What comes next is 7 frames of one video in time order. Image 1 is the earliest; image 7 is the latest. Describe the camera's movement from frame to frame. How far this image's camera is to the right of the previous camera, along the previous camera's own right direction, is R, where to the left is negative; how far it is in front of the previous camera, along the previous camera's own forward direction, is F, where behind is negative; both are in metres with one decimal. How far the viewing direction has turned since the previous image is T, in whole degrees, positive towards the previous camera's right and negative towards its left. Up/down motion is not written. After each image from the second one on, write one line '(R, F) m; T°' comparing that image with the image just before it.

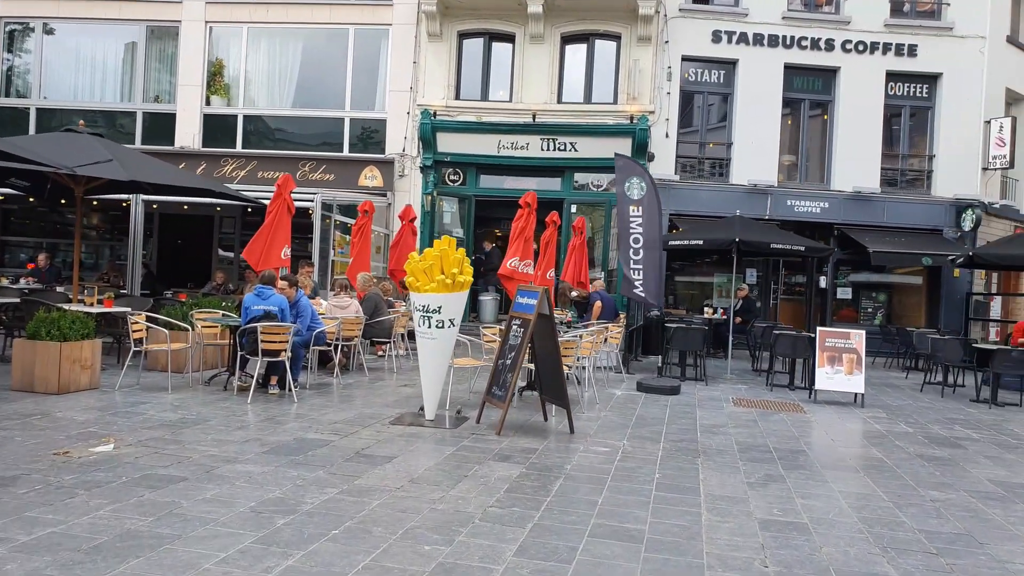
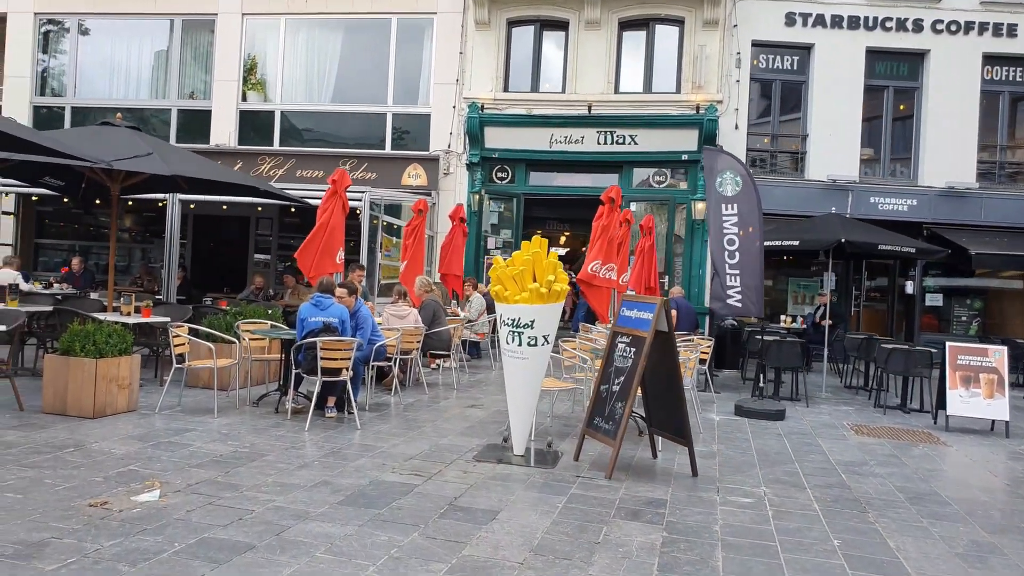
(-0.6, +1.0) m; -2°
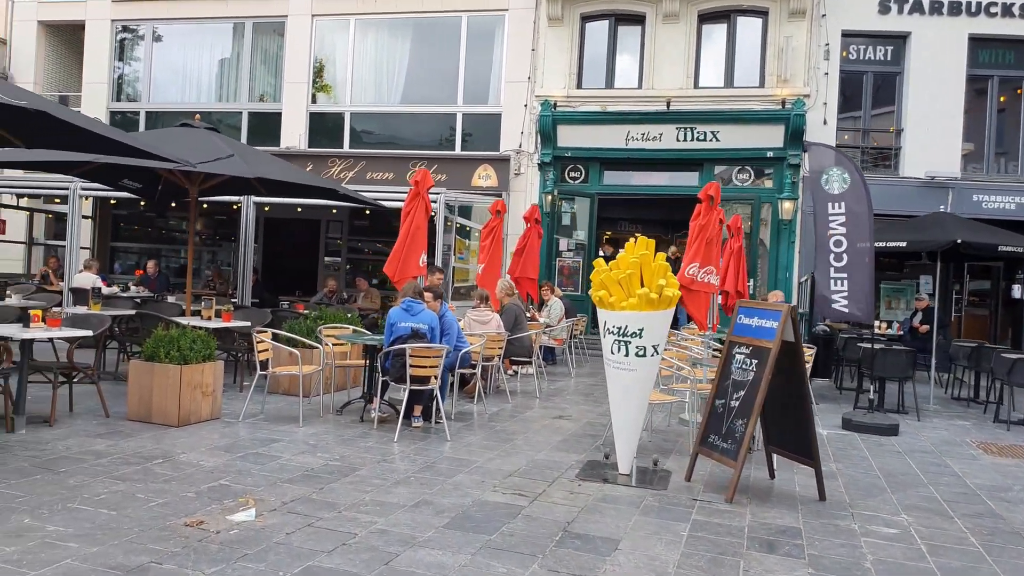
(-0.4, +0.4) m; -4°
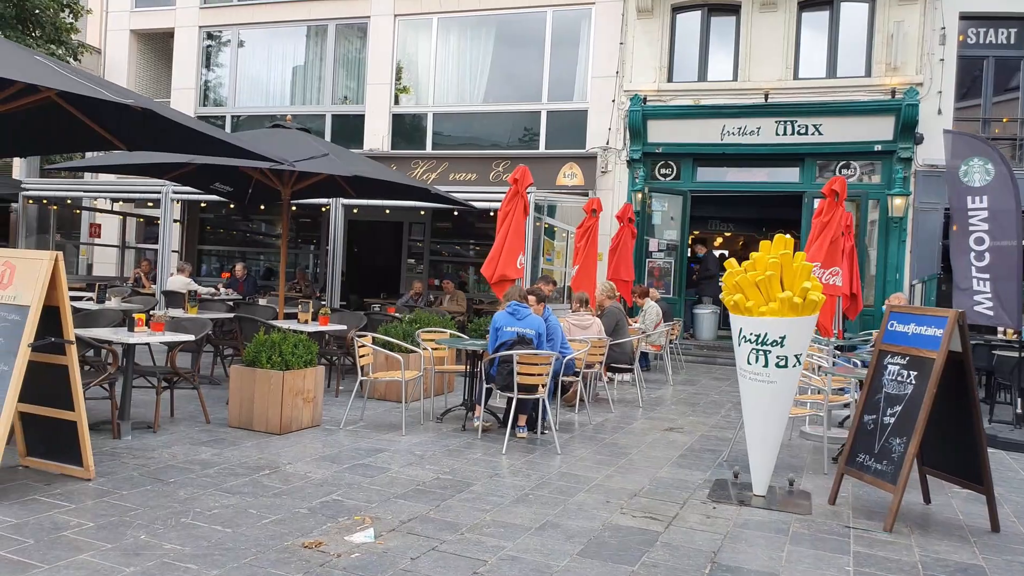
(-0.4, +0.4) m; -5°
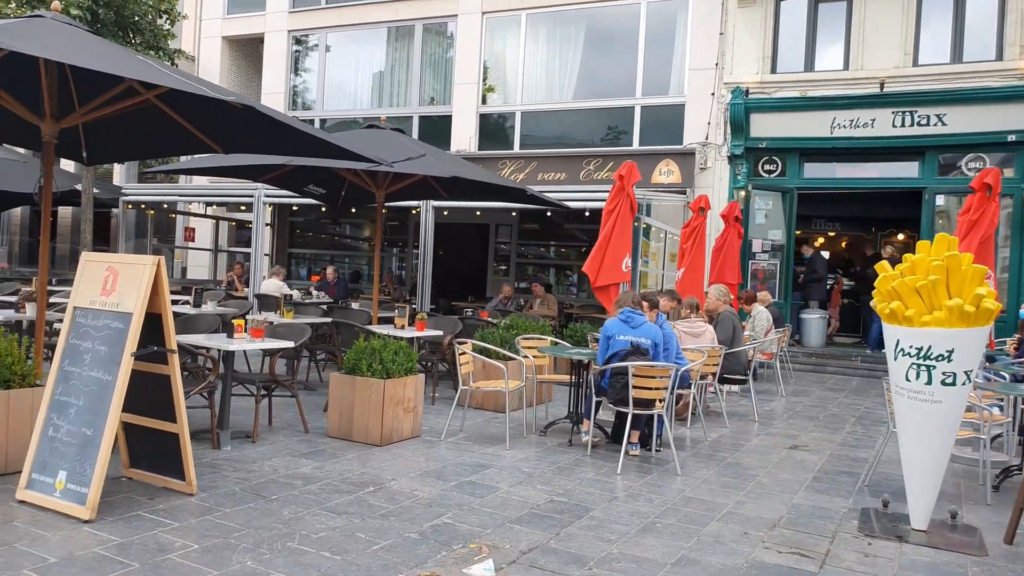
(-0.3, +0.4) m; -6°
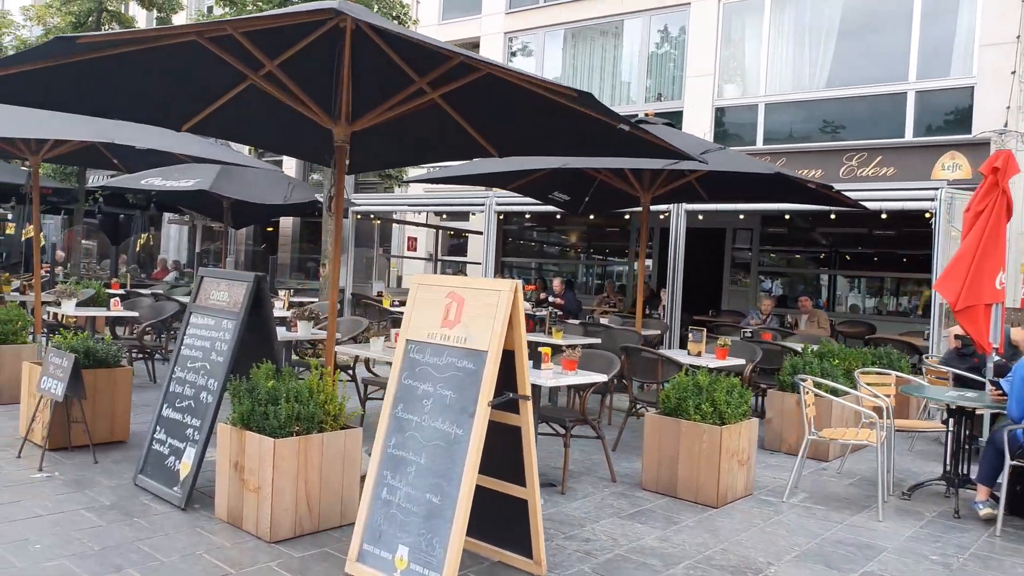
(-1.3, +1.0) m; -12°
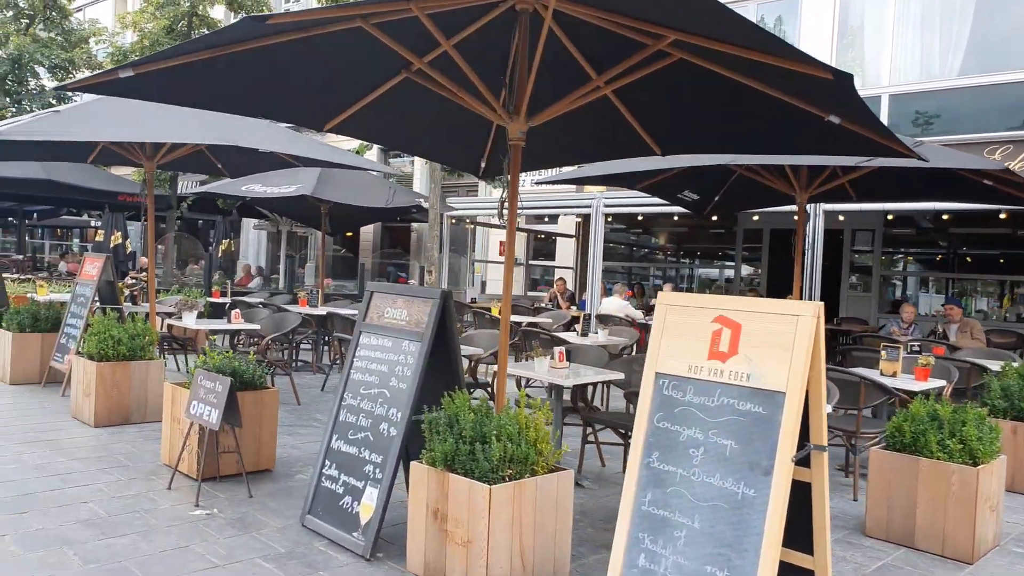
(-0.9, +0.6) m; -4°
